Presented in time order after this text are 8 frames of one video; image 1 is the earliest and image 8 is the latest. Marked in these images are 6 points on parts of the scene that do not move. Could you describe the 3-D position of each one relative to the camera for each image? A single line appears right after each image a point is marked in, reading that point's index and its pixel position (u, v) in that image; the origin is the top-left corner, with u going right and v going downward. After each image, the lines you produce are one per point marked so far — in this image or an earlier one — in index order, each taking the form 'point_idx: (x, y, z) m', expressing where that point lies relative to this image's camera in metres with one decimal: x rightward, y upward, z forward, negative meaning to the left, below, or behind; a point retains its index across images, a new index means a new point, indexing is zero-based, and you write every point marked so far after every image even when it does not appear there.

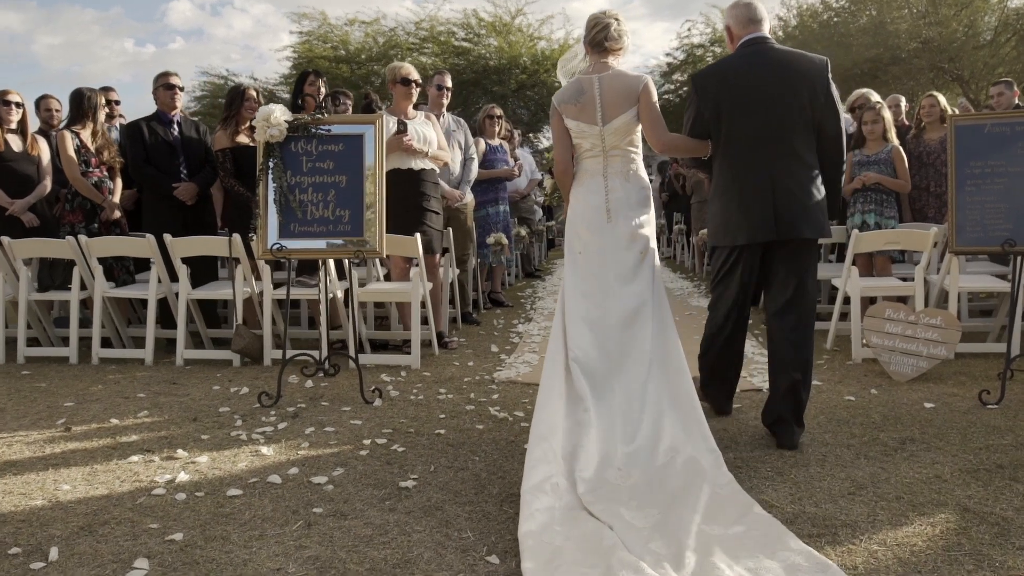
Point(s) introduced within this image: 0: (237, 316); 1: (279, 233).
0: (-2.0, -0.2, +6.3) m
1: (-1.4, +0.3, +5.1) m
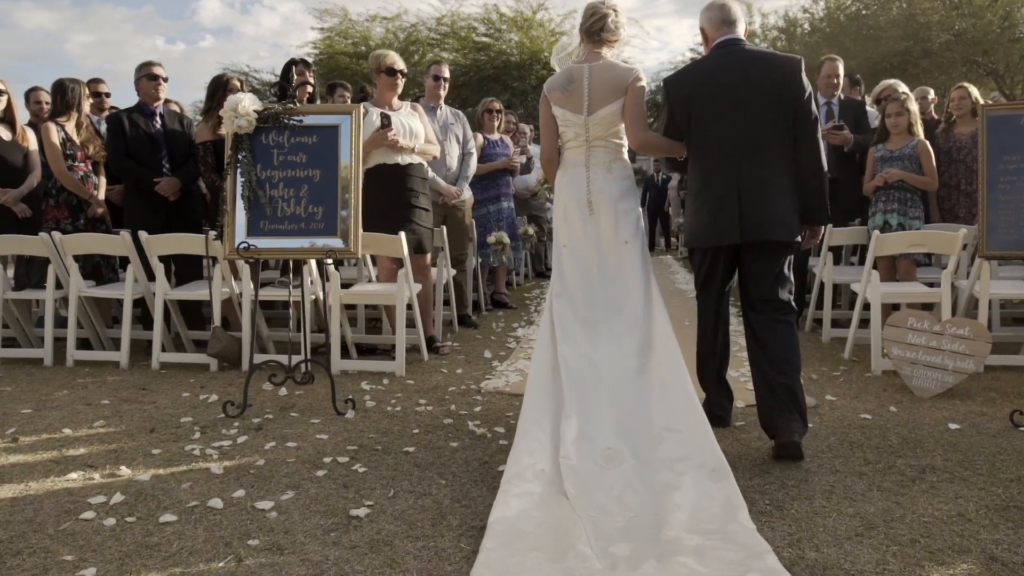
0: (-2.1, -0.2, +5.9) m
1: (-1.5, +0.3, +4.7) m
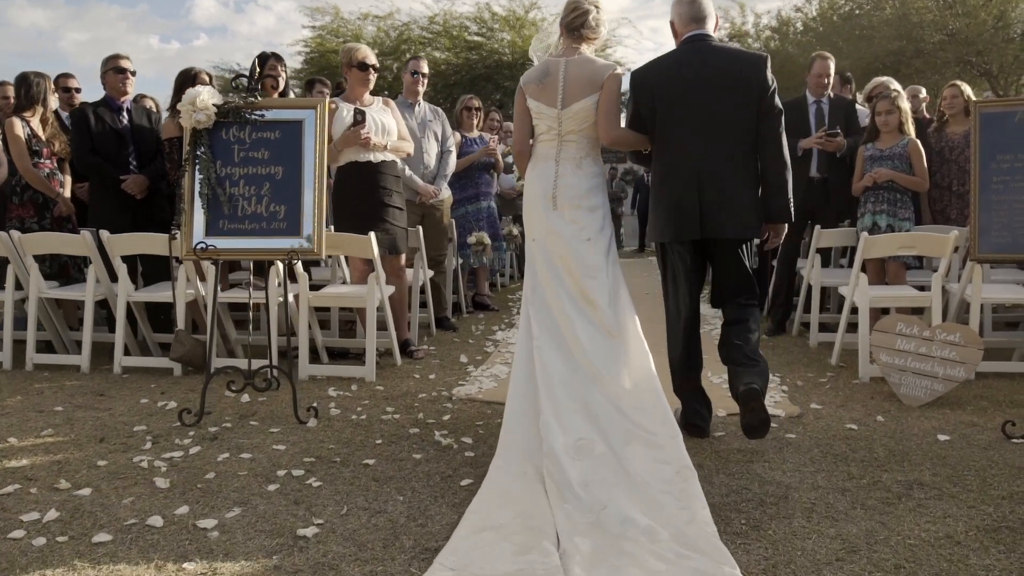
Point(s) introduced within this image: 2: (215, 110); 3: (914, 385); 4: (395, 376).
0: (-2.2, -0.2, +5.7) m
1: (-1.6, +0.3, +4.5) m
2: (-1.5, +0.9, +4.5) m
3: (+2.2, -0.5, +4.7) m
4: (-0.7, -0.6, +5.5) m
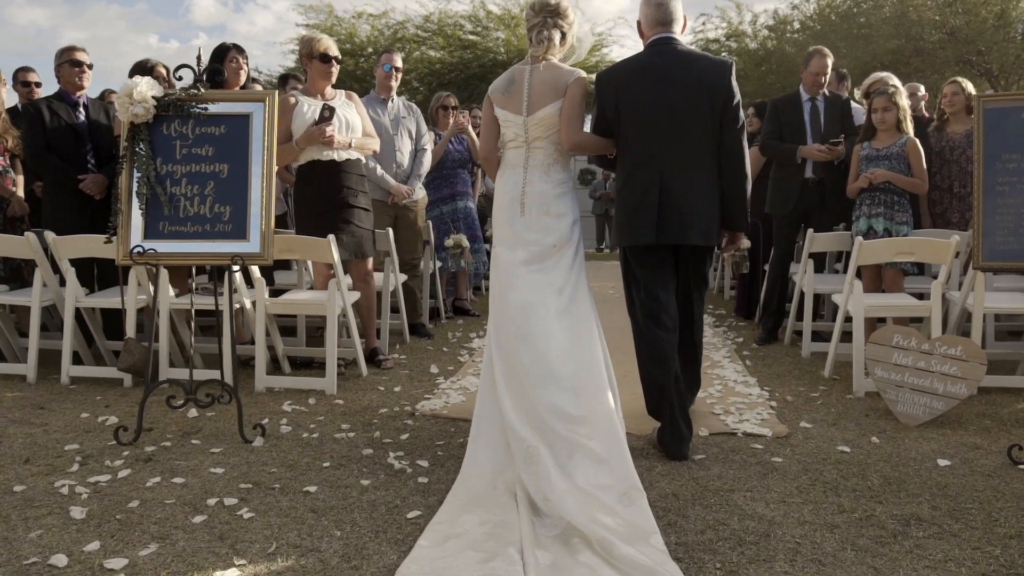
0: (-2.4, -0.2, +5.4) m
1: (-1.8, +0.3, +4.1) m
2: (-1.7, +0.9, +4.1) m
3: (+2.0, -0.6, +4.3) m
4: (-0.9, -0.6, +5.2) m
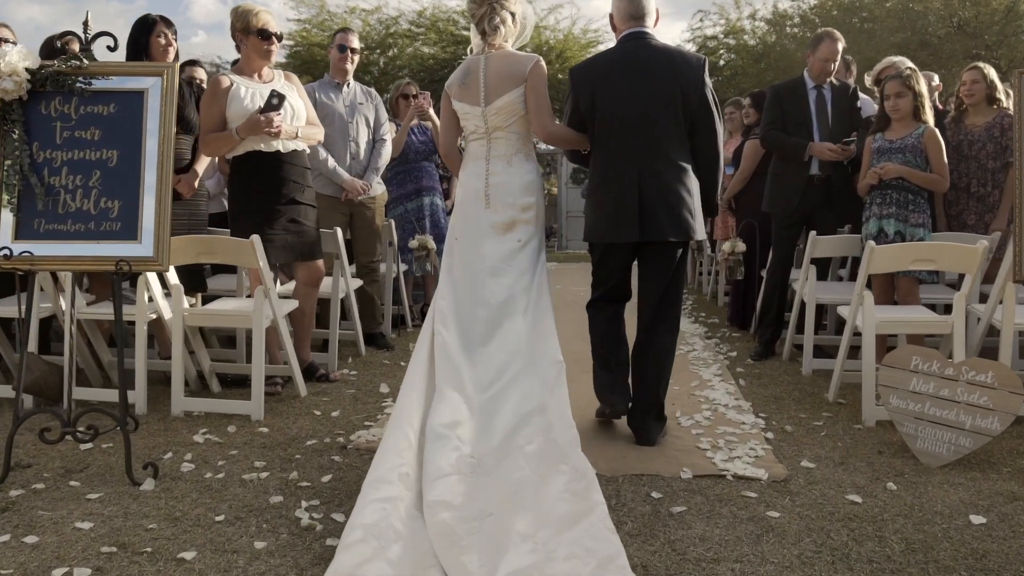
0: (-2.6, -0.3, +4.7) m
1: (-2.0, +0.2, +3.4) m
2: (-1.9, +0.8, +3.4) m
3: (+1.8, -0.6, +3.6) m
4: (-1.1, -0.6, +4.5) m
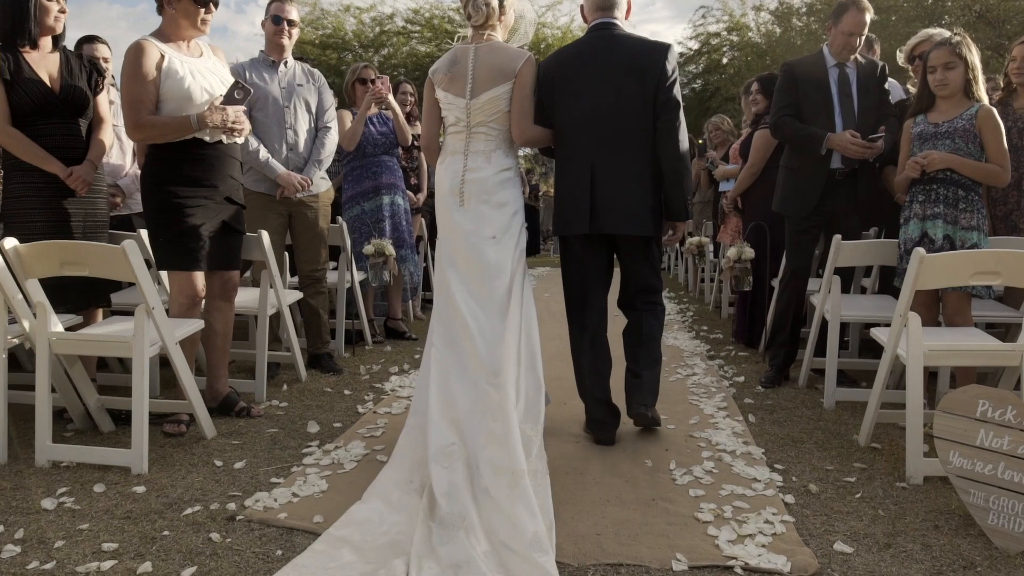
0: (-2.8, -0.4, +3.8) m
1: (-2.2, +0.2, +2.5) m
2: (-2.1, +0.8, +2.5) m
3: (+1.6, -0.7, +2.7) m
4: (-1.3, -0.7, +3.6) m
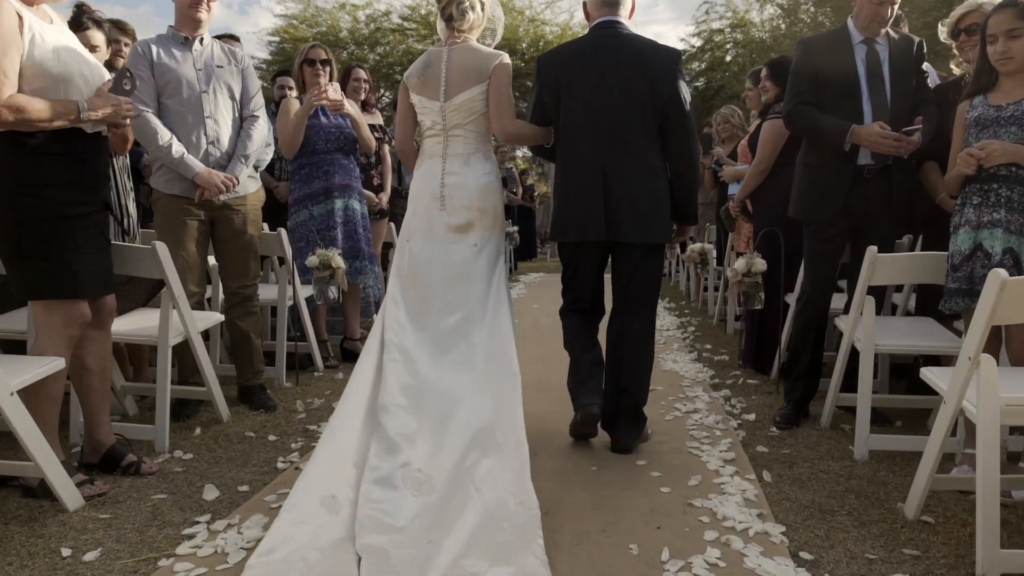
0: (-3.0, -0.5, +2.9) m
1: (-2.4, 0.0, +1.7) m
2: (-2.3, +0.7, +1.7) m
3: (+1.4, -0.8, +1.9) m
4: (-1.5, -0.8, +2.7) m
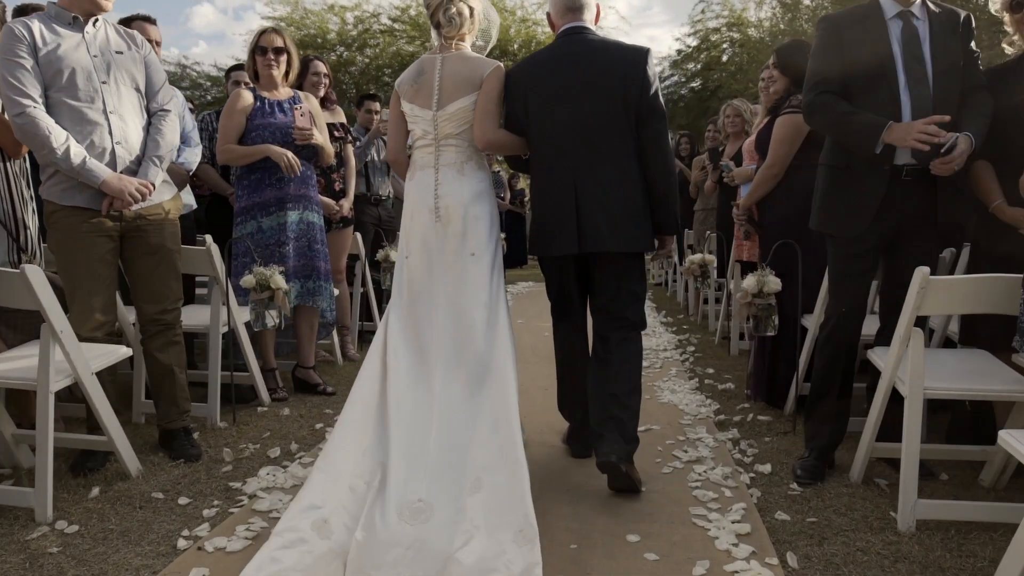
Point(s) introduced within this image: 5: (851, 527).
0: (-3.1, -0.6, +2.2) m
1: (-2.5, -0.1, +1.0) m
2: (-2.4, +0.6, +1.0) m
3: (+1.3, -0.9, +1.2) m
4: (-1.7, -0.9, +2.0) m
5: (+1.2, -0.8, +3.0) m
